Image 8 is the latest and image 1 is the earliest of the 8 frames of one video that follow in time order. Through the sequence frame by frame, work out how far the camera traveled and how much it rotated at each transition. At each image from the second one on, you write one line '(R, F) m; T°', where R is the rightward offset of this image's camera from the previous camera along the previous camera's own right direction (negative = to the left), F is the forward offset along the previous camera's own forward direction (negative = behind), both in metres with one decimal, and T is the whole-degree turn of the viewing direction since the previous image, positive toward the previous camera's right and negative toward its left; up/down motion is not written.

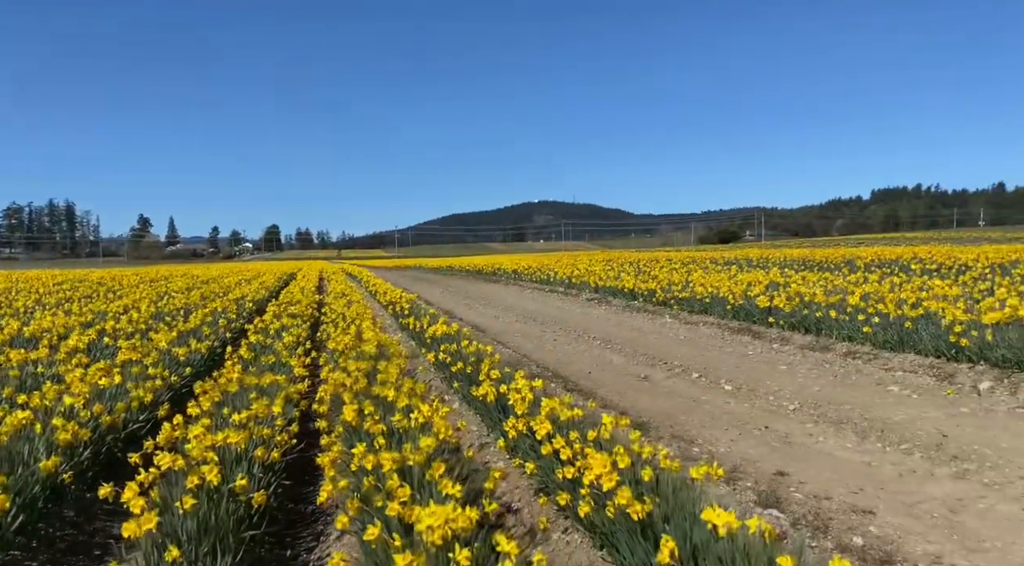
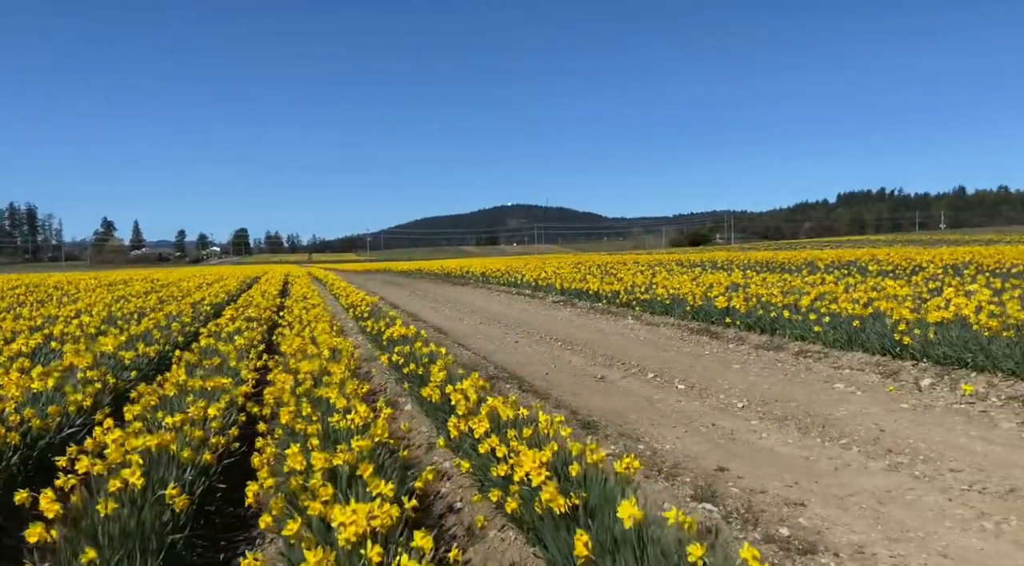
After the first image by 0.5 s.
(+0.2, -0.1) m; +2°
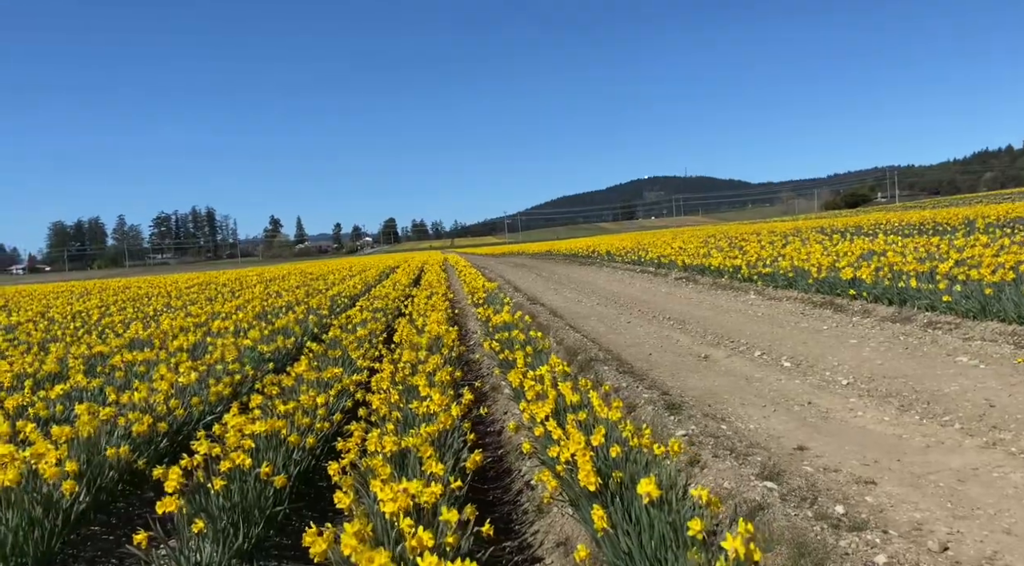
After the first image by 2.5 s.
(+0.5, -0.2) m; -10°
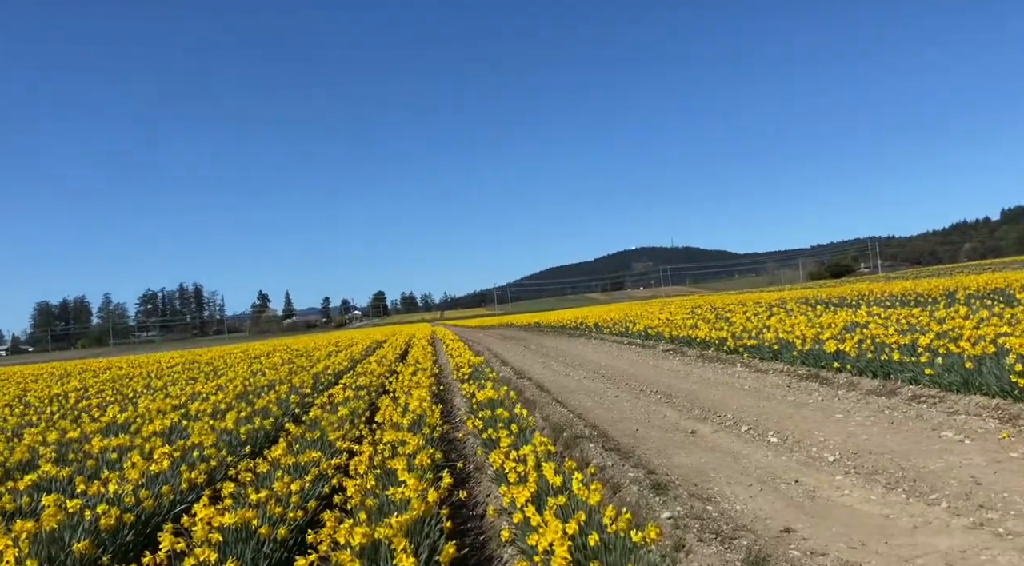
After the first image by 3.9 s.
(+0.1, 0.0) m; +1°
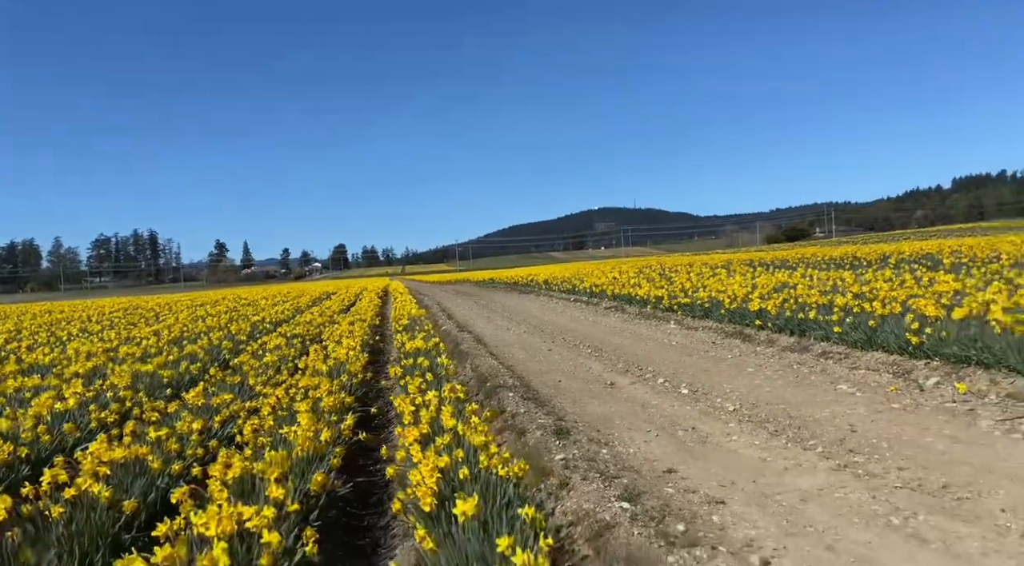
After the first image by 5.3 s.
(+0.4, -0.2) m; +3°
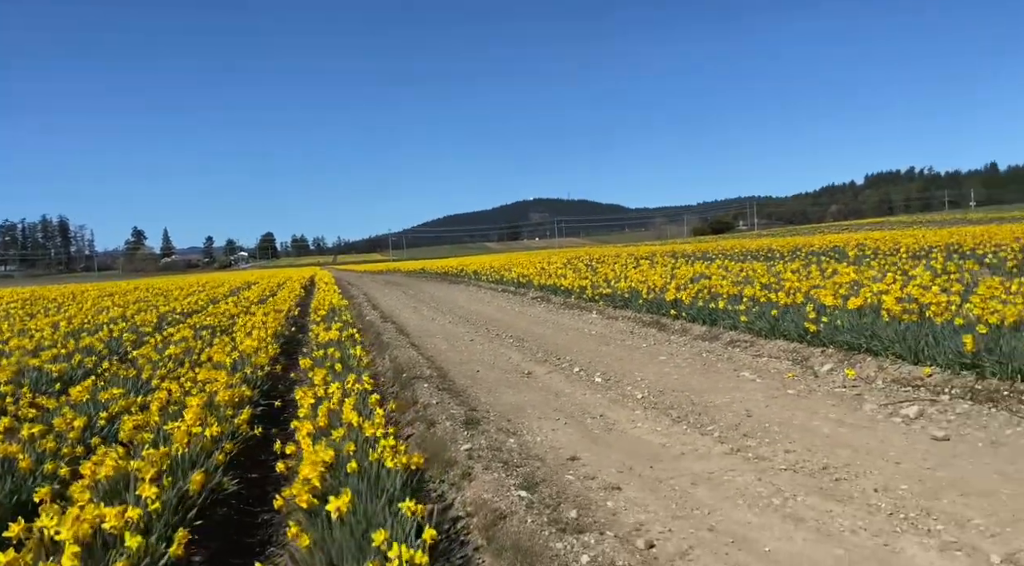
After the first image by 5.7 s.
(+0.2, -0.1) m; +5°
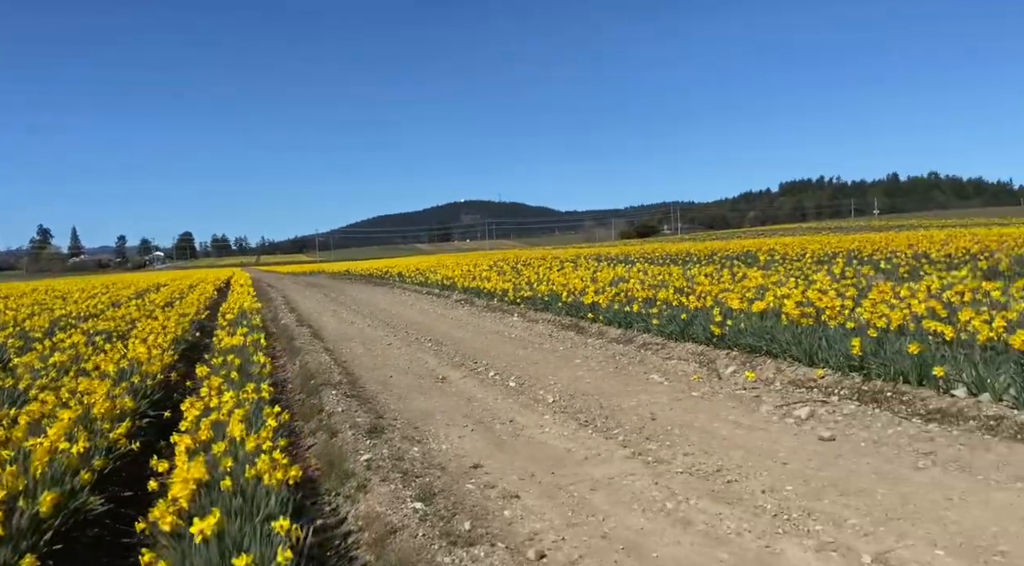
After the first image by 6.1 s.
(+0.2, 0.0) m; +5°
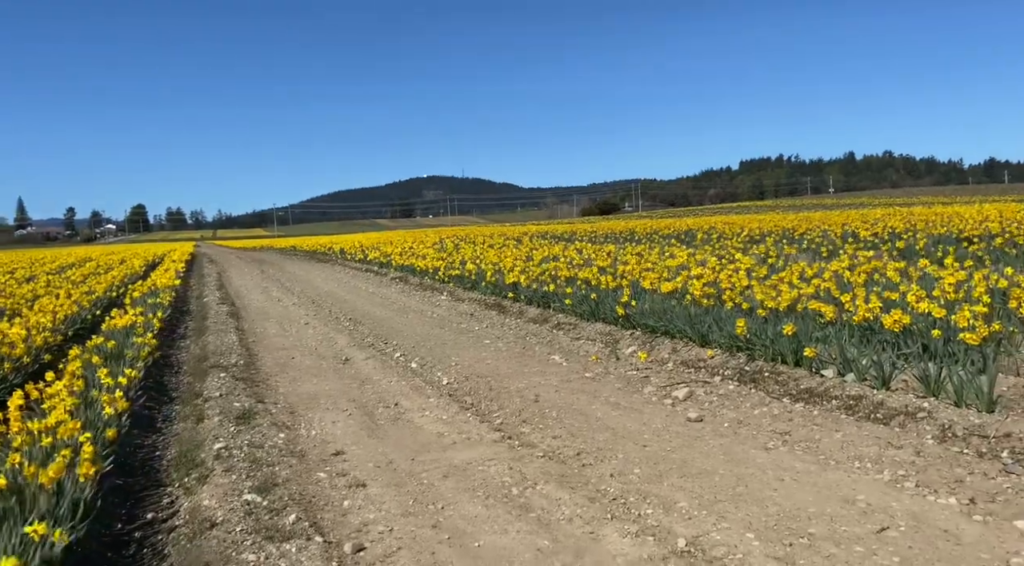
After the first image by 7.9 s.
(+0.7, +0.1) m; +3°
